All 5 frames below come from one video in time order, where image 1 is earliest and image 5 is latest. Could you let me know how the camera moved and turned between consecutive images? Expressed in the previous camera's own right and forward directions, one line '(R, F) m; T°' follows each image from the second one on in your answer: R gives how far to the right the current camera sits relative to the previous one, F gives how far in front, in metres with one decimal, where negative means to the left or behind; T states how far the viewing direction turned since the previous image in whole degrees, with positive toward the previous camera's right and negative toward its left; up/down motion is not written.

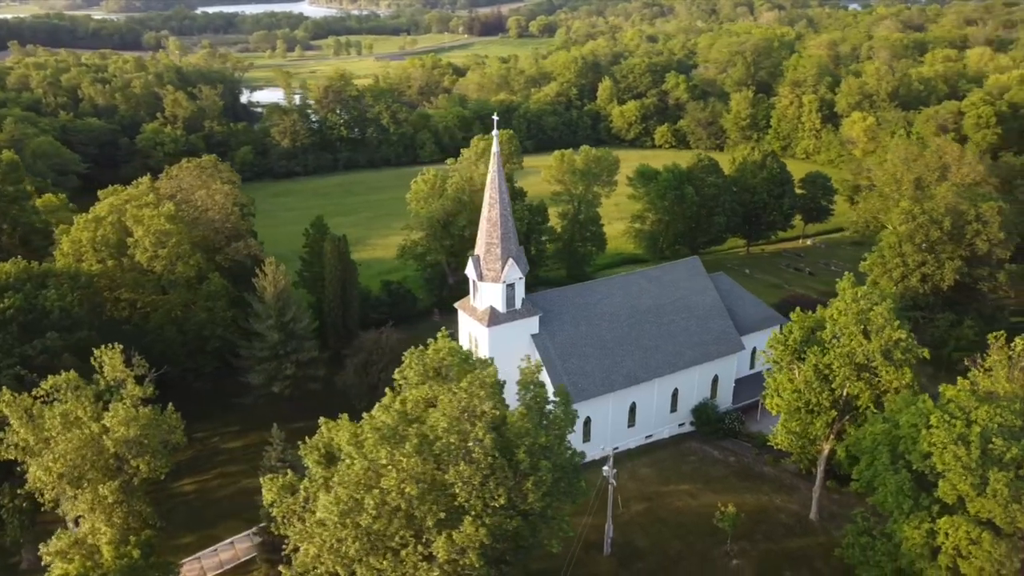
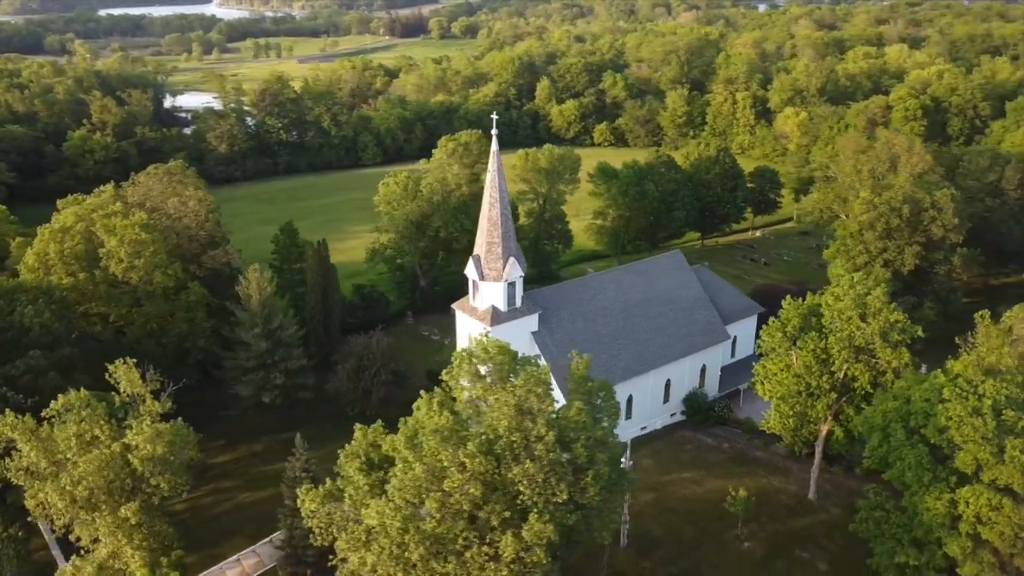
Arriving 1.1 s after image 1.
(-3.7, +0.1) m; +5°
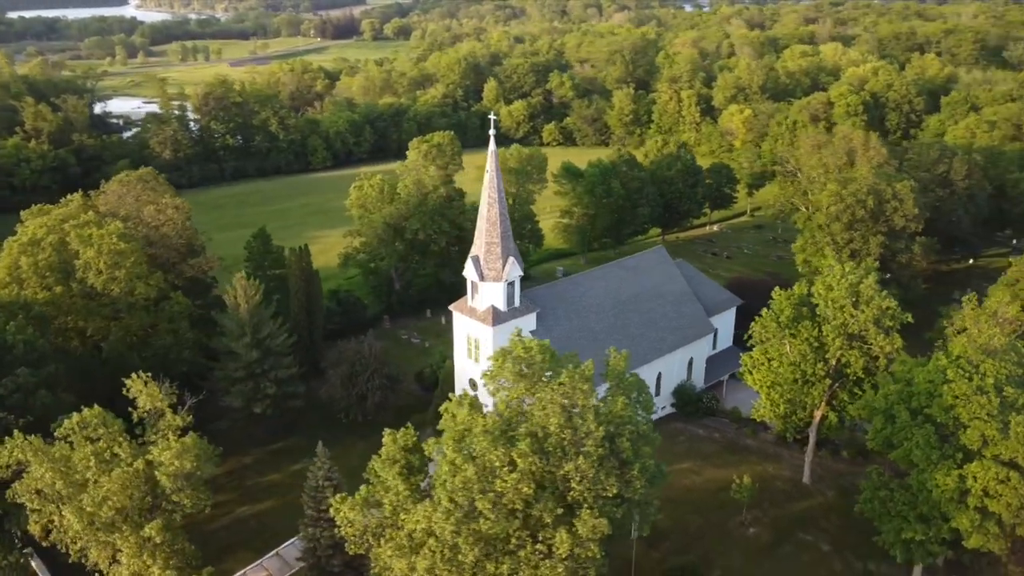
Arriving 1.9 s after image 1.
(-3.1, 0.0) m; +5°
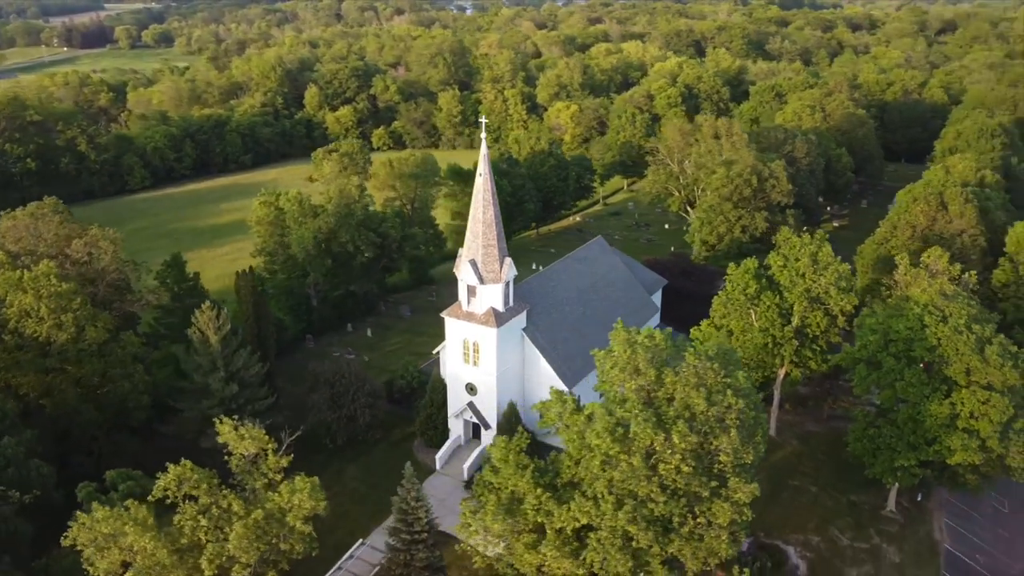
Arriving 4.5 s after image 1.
(-10.3, +1.0) m; +16°
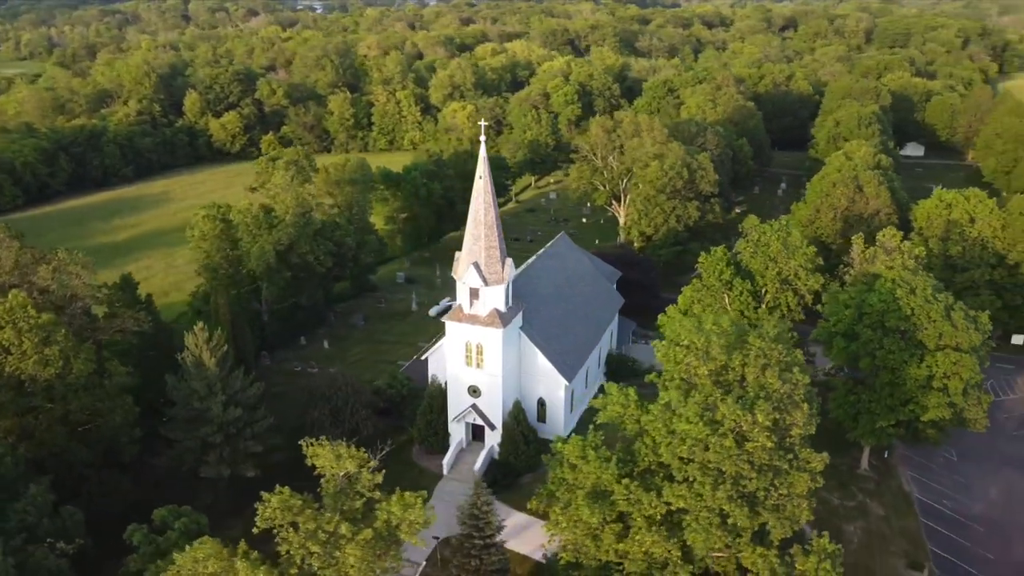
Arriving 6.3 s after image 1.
(-6.8, +0.2) m; +10°
